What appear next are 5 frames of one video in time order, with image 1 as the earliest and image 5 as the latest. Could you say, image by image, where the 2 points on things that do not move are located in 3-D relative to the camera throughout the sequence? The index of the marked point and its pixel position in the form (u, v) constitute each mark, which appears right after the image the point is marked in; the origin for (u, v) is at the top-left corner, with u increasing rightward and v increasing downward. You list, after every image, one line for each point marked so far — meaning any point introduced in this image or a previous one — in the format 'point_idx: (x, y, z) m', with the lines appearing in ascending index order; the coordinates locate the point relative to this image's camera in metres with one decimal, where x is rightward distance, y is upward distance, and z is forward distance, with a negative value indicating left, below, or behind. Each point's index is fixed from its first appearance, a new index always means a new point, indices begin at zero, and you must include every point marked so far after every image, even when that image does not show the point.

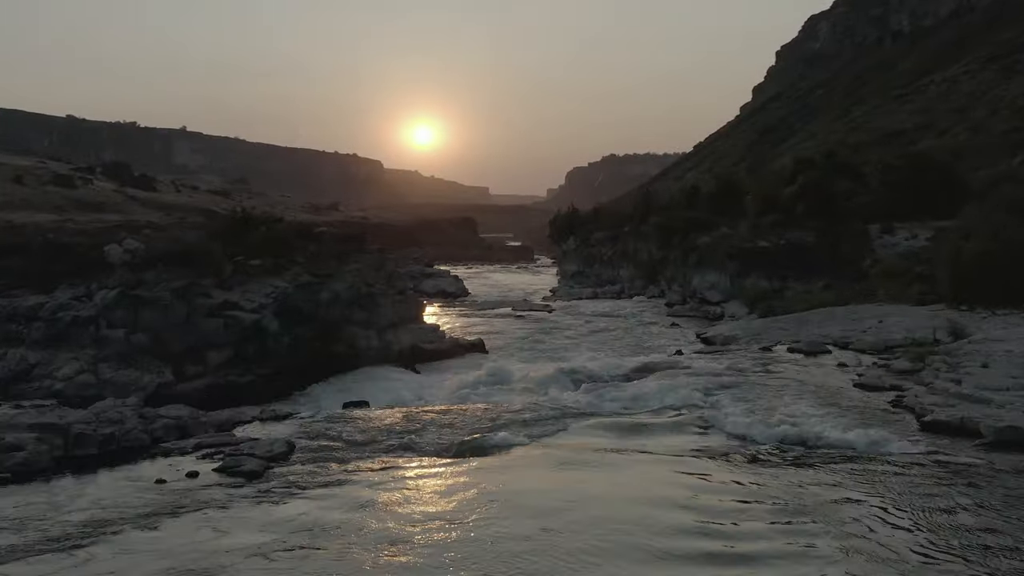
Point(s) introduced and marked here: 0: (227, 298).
0: (-4.9, -0.2, +18.9) m
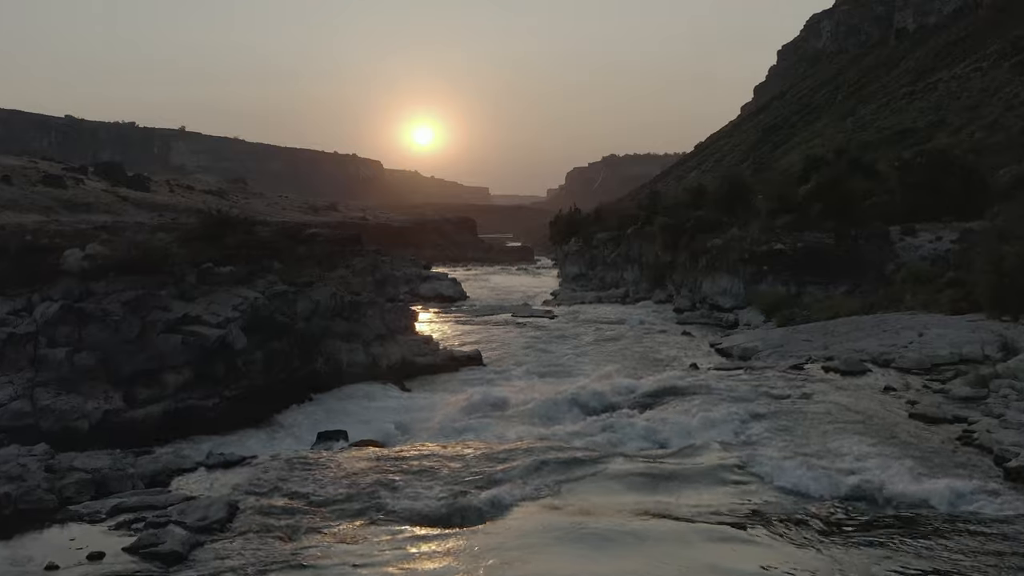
0: (-4.9, -0.4, +16.7) m
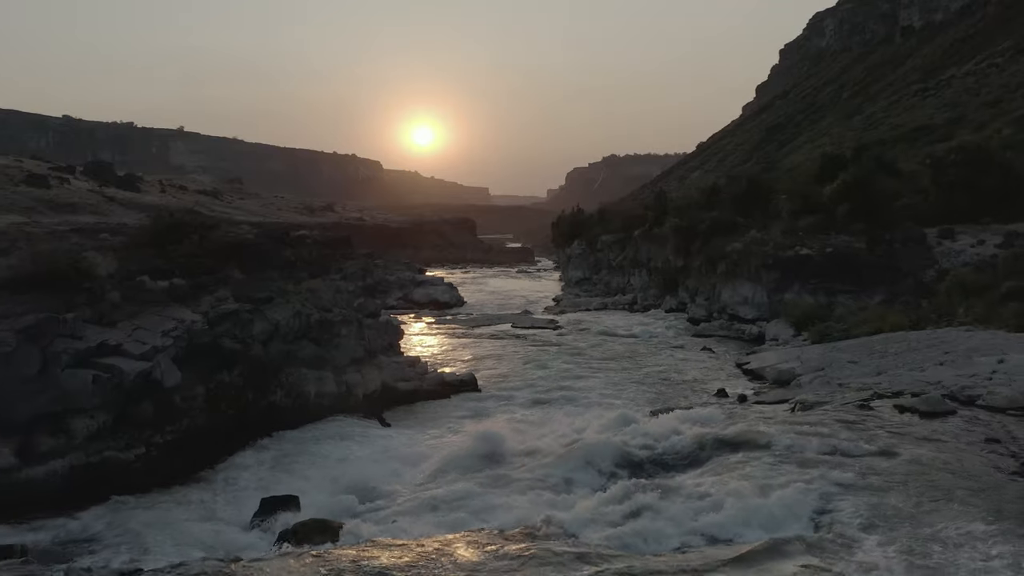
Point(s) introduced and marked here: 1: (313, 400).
0: (-4.9, -0.6, +13.4) m
1: (-3.1, -1.7, +17.0) m
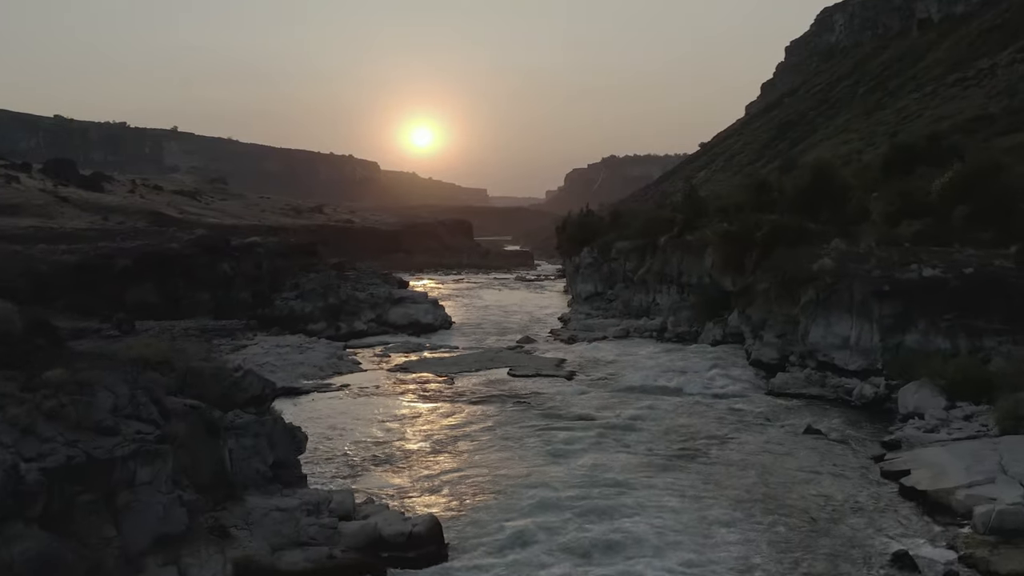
0: (-4.9, -1.4, +3.3) m
1: (-3.1, -2.4, +7.0) m
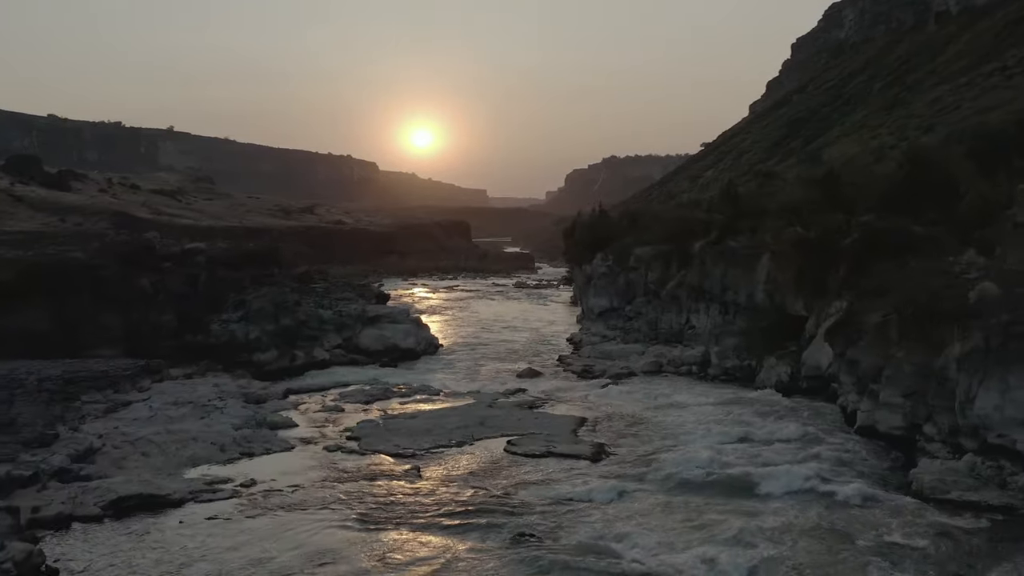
0: (-5.0, -1.9, -5.0) m
1: (-3.1, -3.0, -1.3) m
